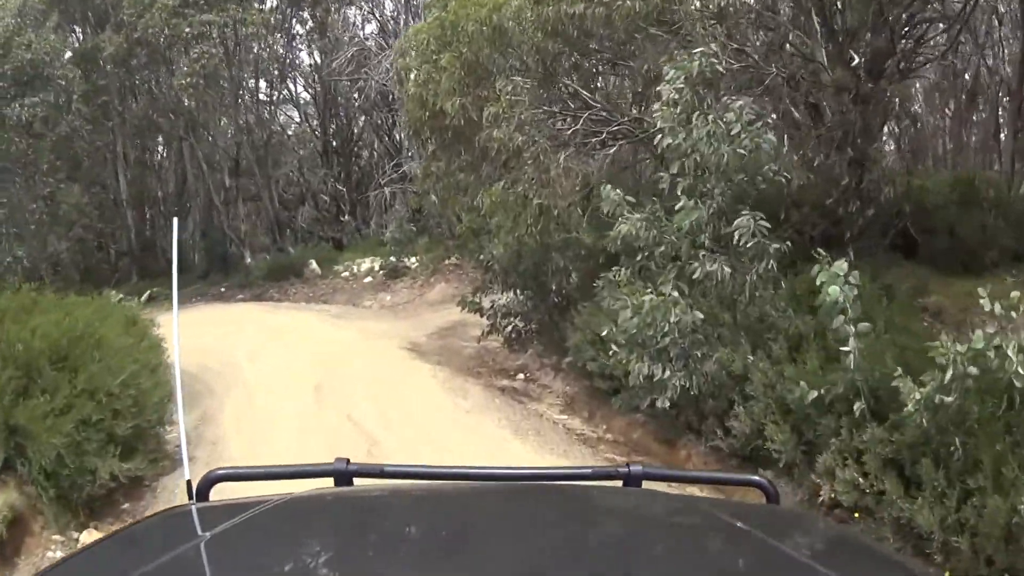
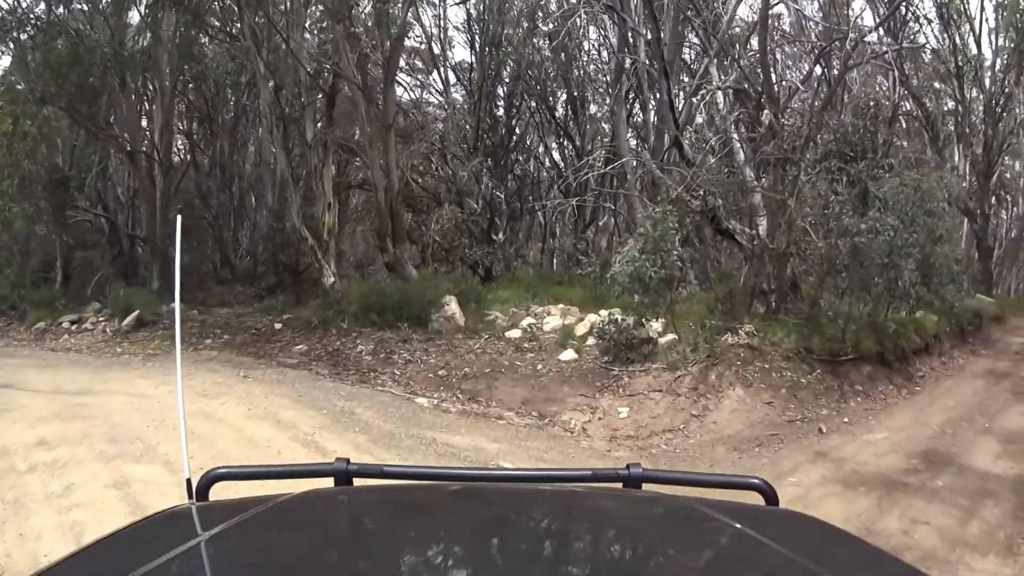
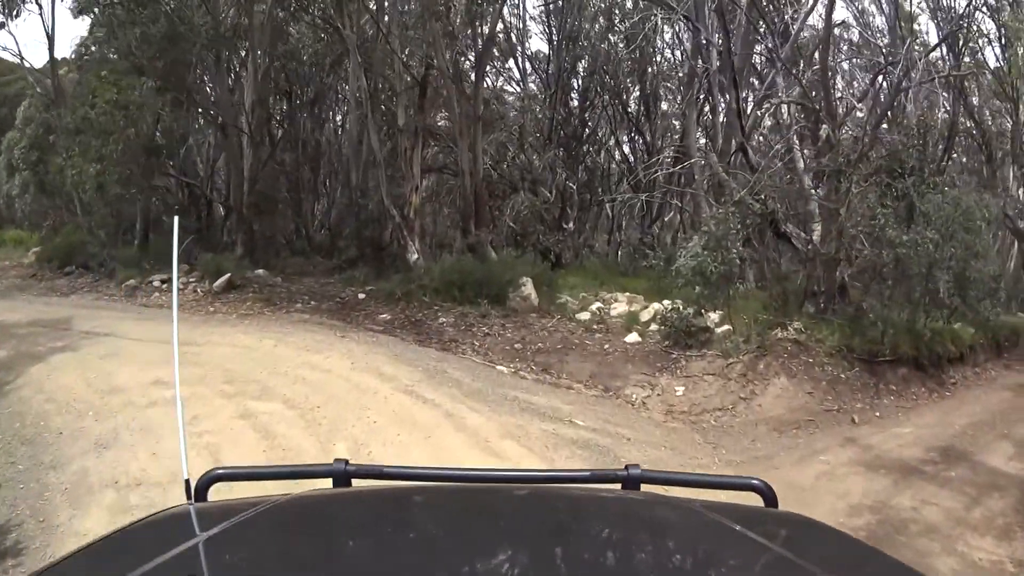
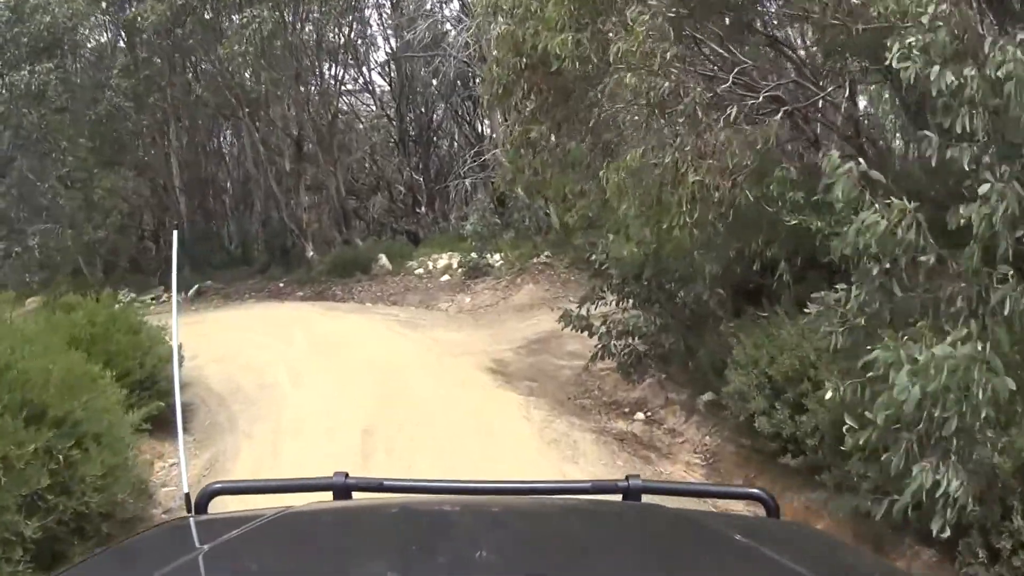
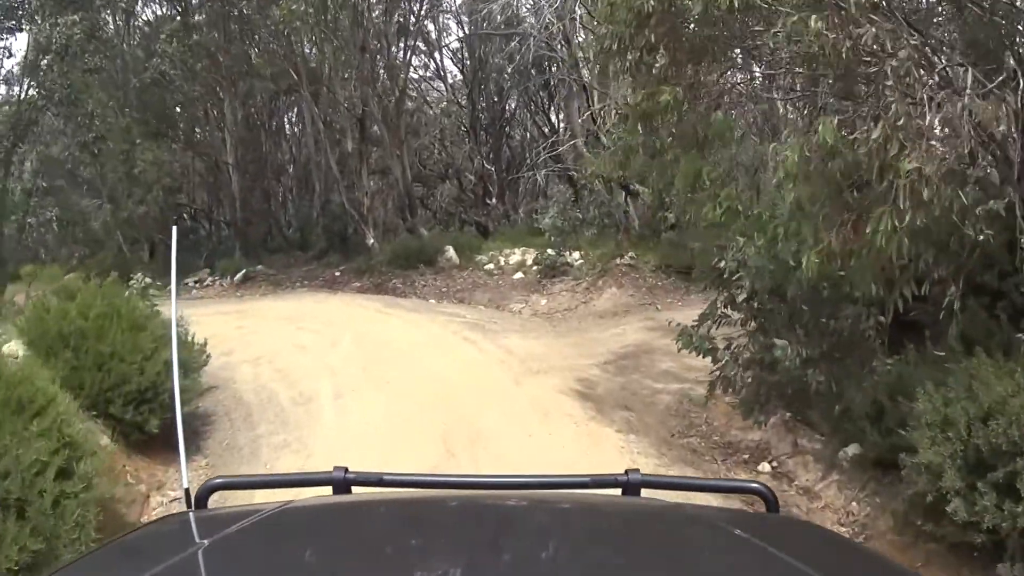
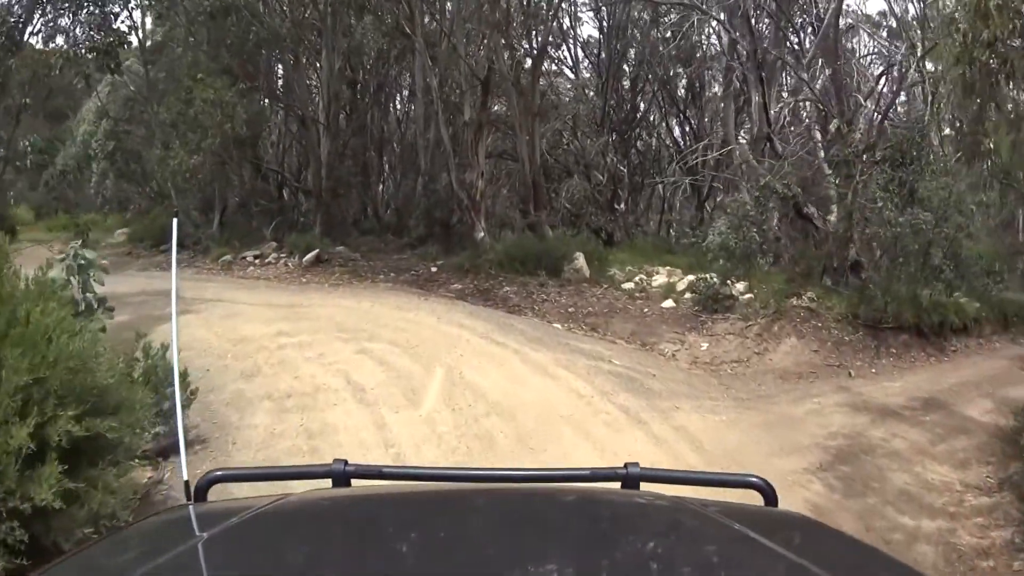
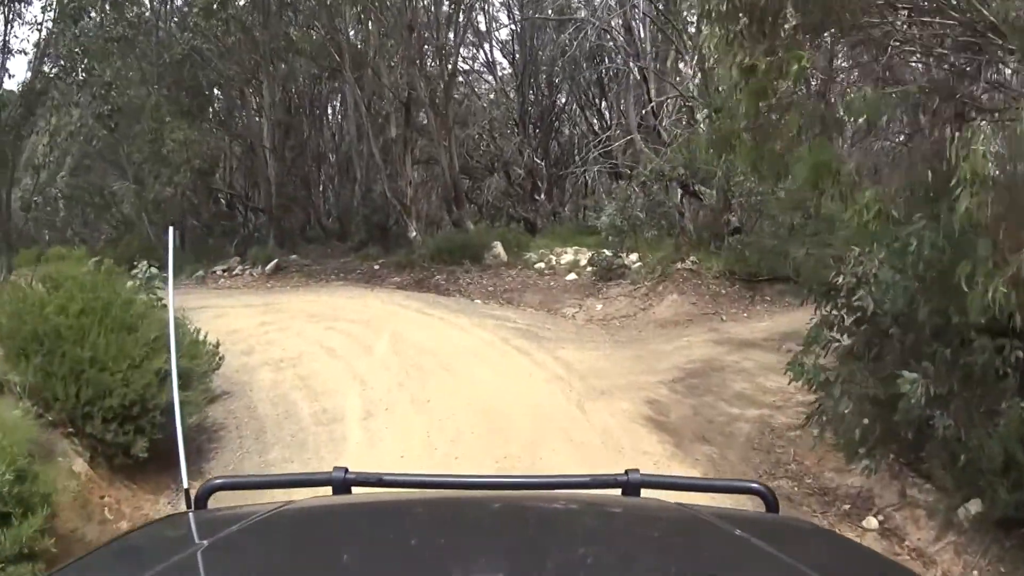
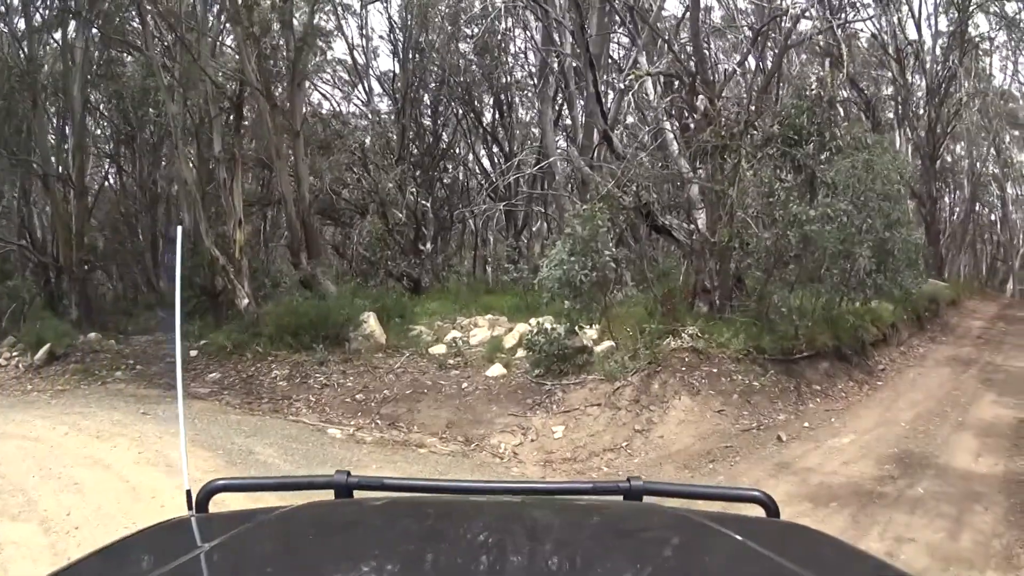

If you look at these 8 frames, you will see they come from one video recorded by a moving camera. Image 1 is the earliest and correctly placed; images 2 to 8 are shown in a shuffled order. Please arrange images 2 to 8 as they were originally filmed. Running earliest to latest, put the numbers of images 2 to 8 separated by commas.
4, 5, 7, 6, 3, 2, 8
